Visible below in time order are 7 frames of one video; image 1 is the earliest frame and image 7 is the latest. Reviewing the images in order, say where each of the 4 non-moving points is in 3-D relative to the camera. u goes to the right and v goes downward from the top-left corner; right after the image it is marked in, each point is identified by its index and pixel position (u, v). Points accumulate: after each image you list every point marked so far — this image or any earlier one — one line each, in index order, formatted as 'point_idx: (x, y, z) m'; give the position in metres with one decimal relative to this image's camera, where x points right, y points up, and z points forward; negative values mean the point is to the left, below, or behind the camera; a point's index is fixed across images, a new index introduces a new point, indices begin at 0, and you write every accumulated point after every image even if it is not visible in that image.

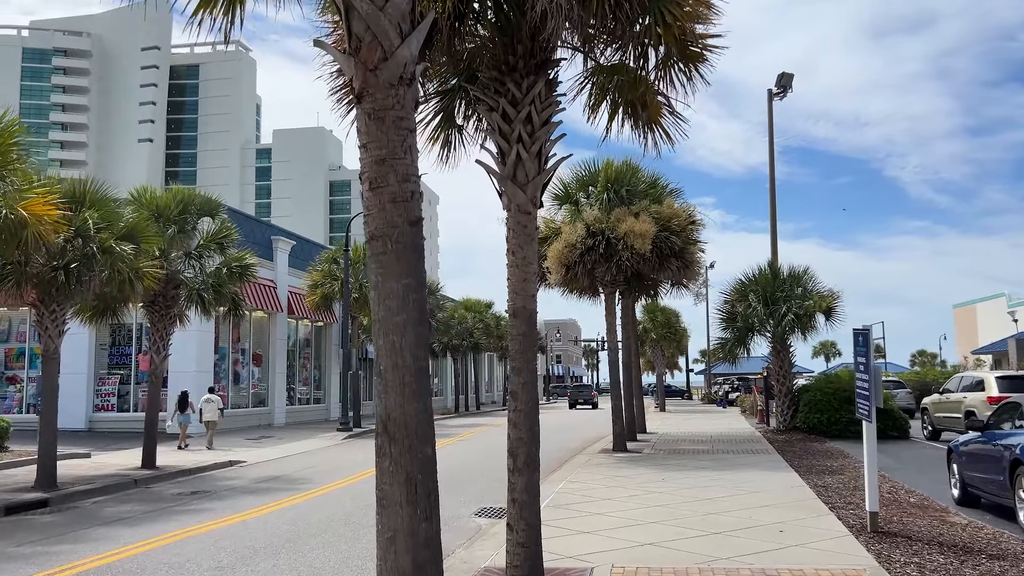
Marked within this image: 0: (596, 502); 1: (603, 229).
0: (+1.1, -2.7, +10.0) m
1: (+1.8, +1.2, +15.8) m
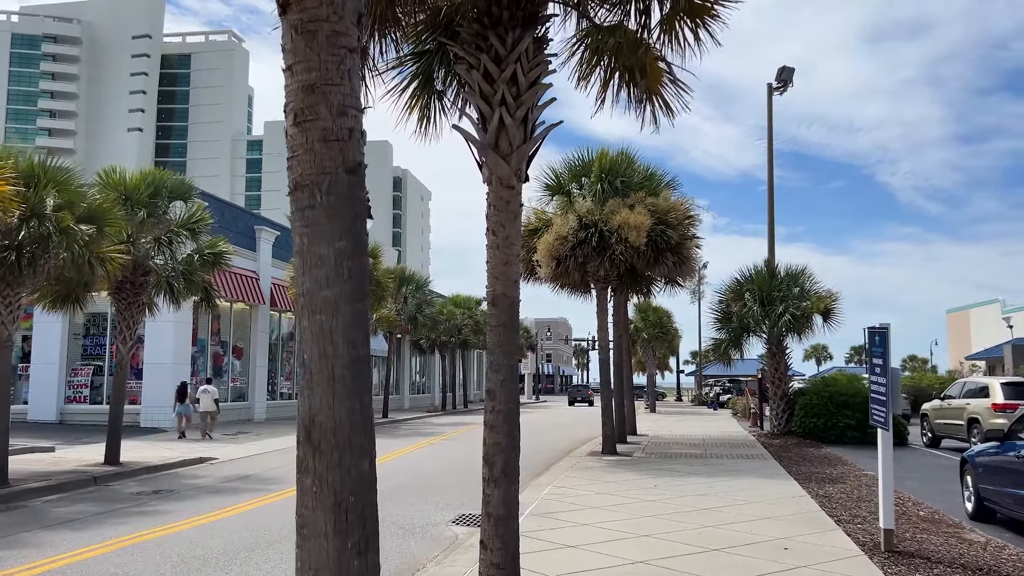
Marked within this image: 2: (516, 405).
0: (+0.9, -2.6, +9.3) m
1: (+1.6, +1.3, +15.1) m
2: (0.0, -0.8, +5.4) m
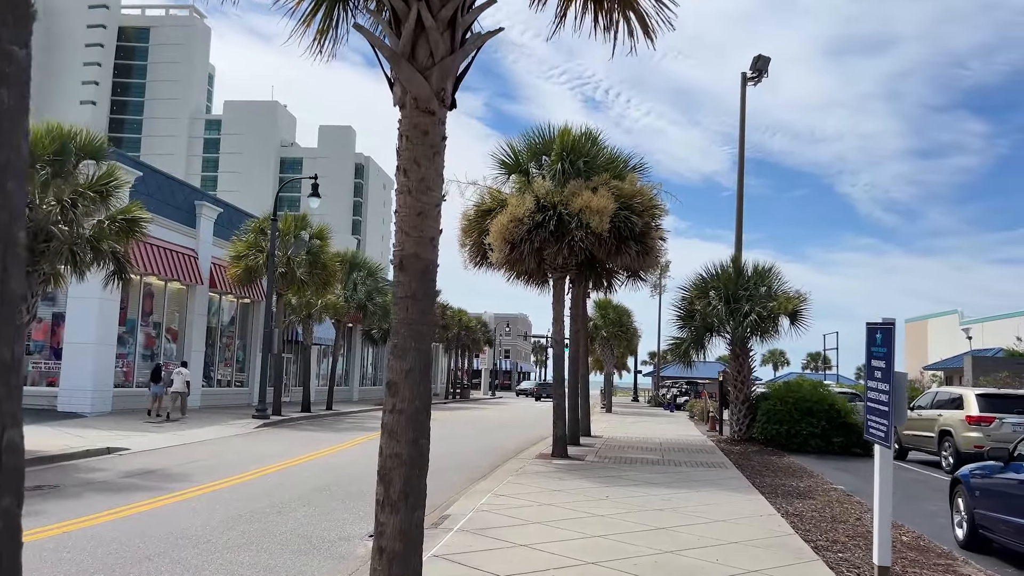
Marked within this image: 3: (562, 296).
0: (+0.1, -2.4, +8.0) m
1: (+0.7, +1.5, +13.8) m
2: (-0.4, -0.6, +4.1) m
3: (+1.0, -0.2, +16.2) m
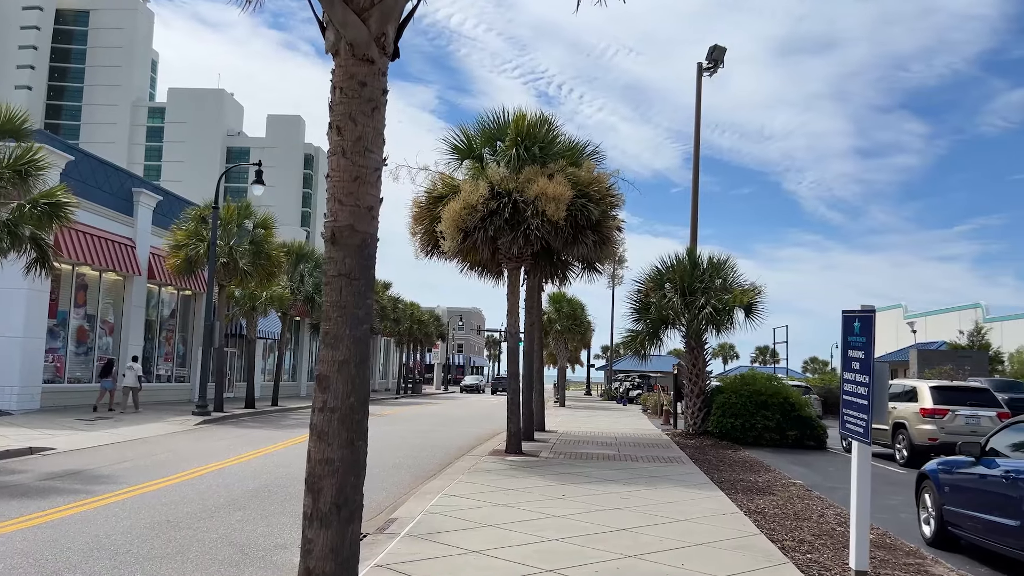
0: (-0.3, -2.3, +7.5) m
1: (0.0, +1.6, +13.2) m
2: (-0.7, -0.5, +3.5) m
3: (+0.1, 0.0, +15.7) m
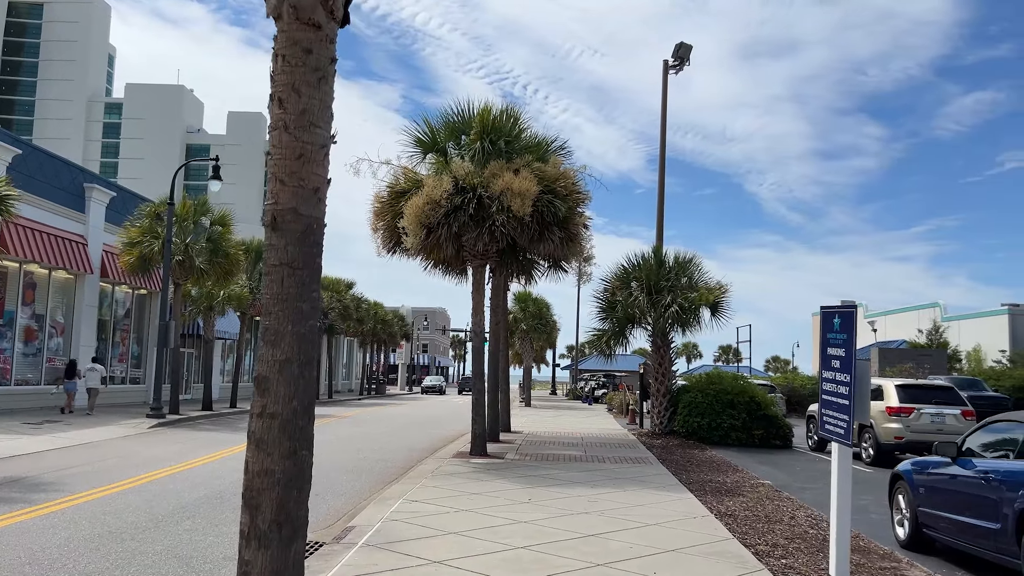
0: (-0.7, -2.3, +7.1) m
1: (-0.6, +1.7, +12.9) m
2: (-0.8, -0.5, +3.1) m
3: (-0.6, +0.1, +15.3) m
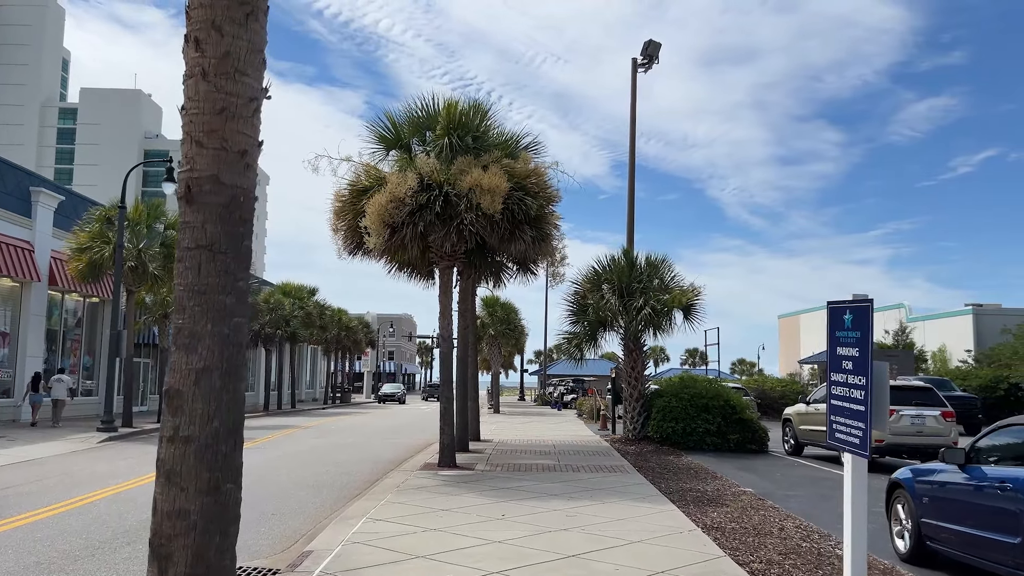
0: (-0.9, -2.3, +6.5) m
1: (-1.1, +1.6, +12.3) m
2: (-0.9, -0.4, +2.5) m
3: (-1.2, 0.0, +14.7) m
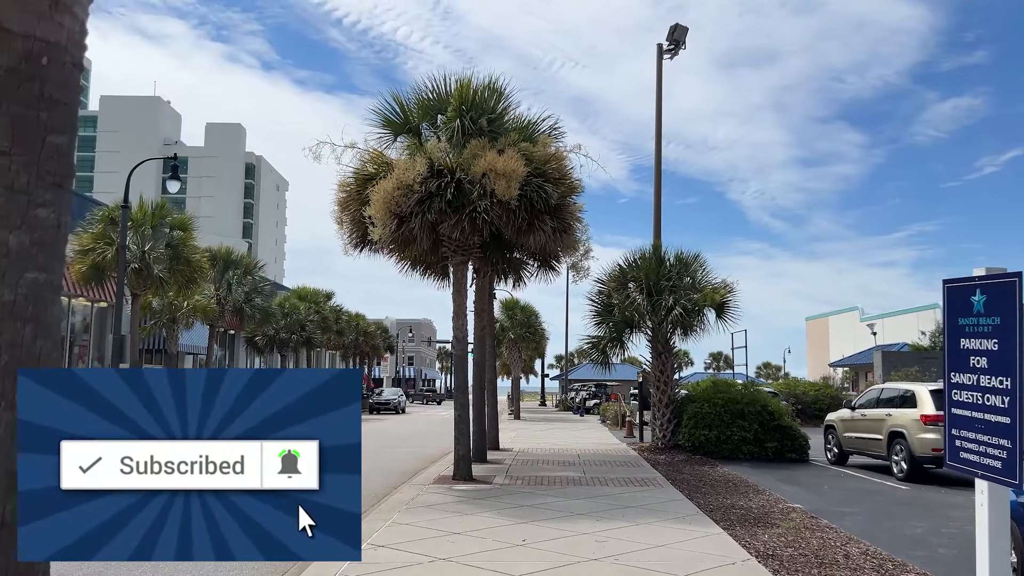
0: (-0.7, -2.2, +5.4) m
1: (-0.9, +1.7, +11.2) m
2: (-0.8, -0.3, +1.4) m
3: (-0.8, 0.0, +13.6) m
